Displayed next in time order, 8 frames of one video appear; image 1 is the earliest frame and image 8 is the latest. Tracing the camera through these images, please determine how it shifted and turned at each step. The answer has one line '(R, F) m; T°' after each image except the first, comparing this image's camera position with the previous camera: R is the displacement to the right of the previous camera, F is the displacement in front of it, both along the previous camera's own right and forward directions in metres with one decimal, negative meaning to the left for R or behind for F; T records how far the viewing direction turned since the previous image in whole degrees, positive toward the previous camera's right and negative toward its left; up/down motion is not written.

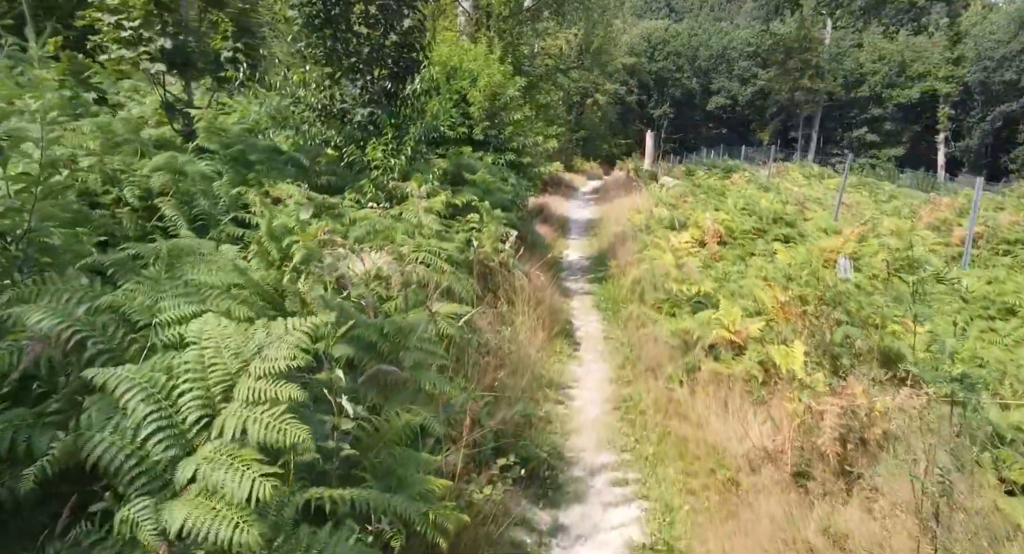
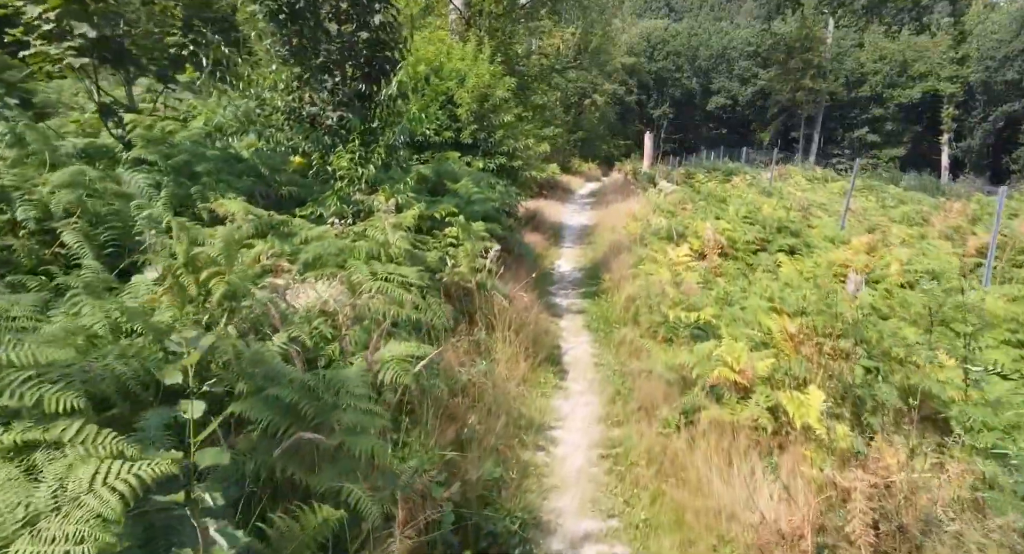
(+0.2, +0.7) m; 0°
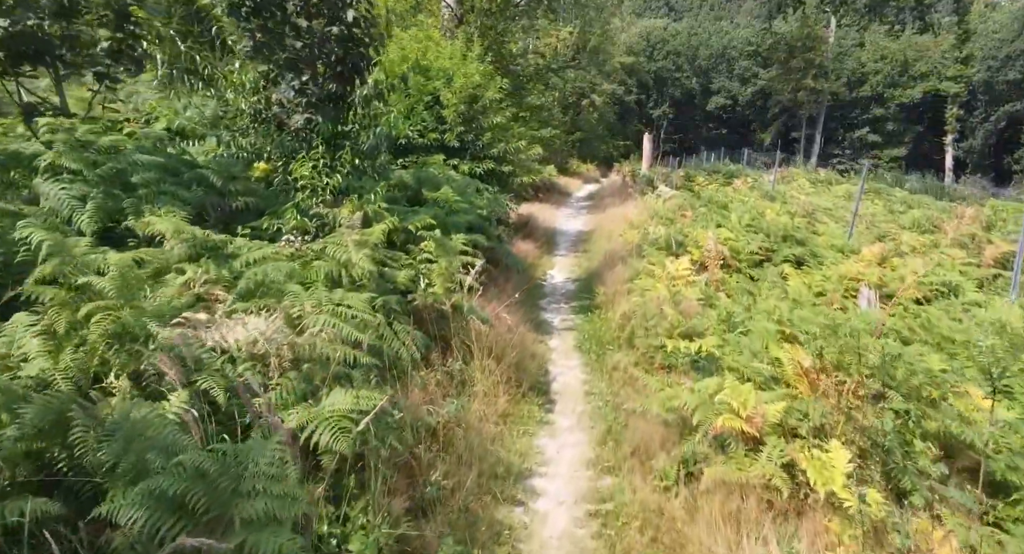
(+0.2, +0.7) m; 0°
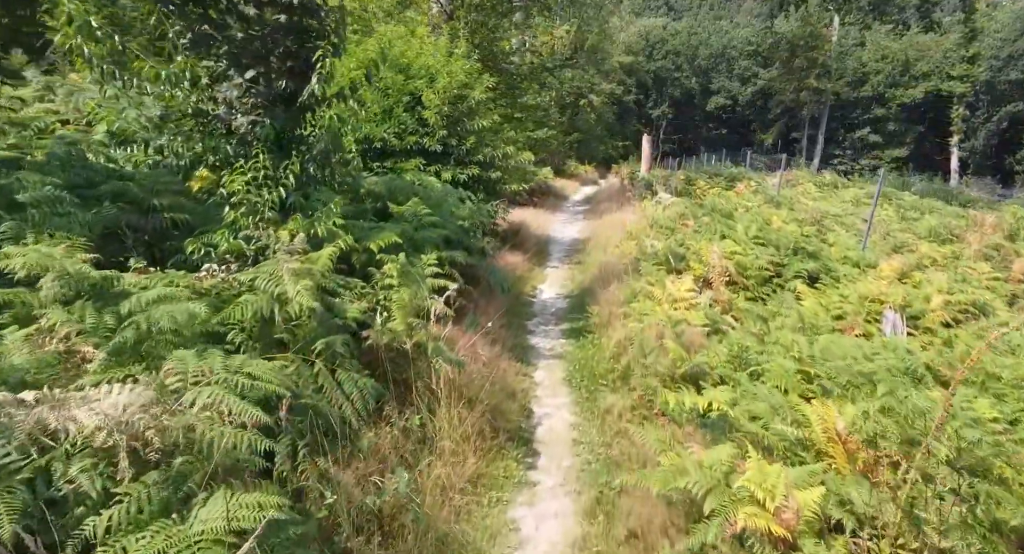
(+0.2, +0.9) m; 0°
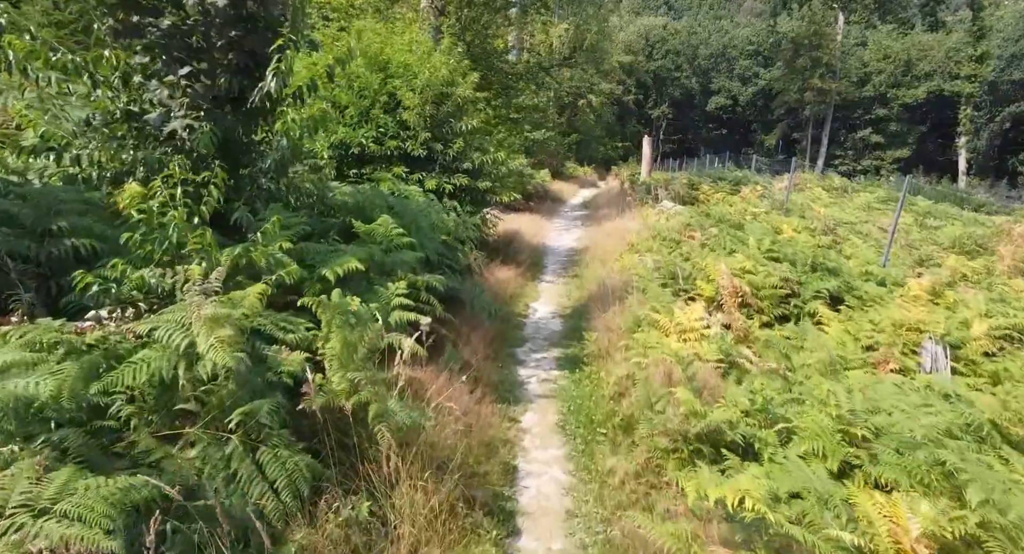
(+0.1, +1.0) m; 0°
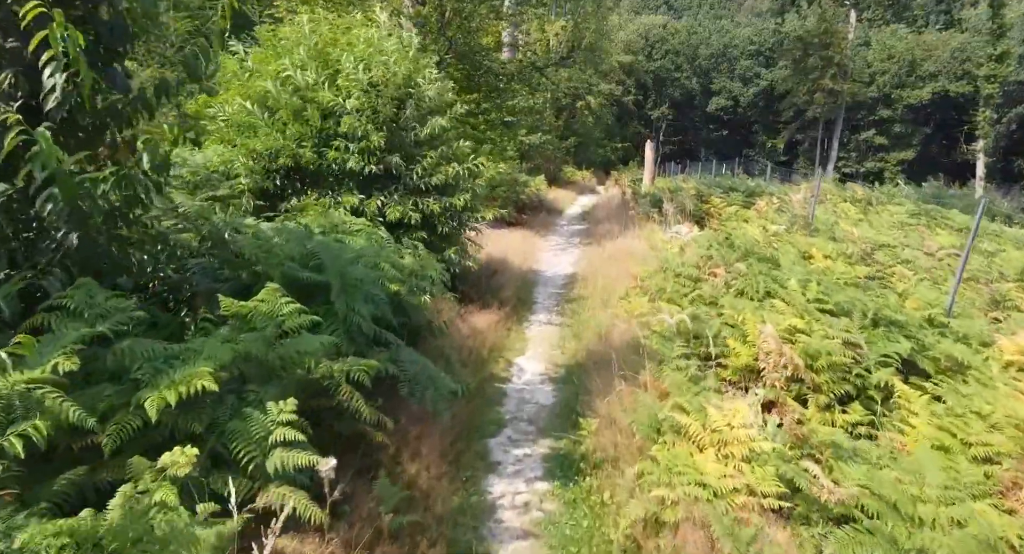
(+0.2, +2.1) m; 0°
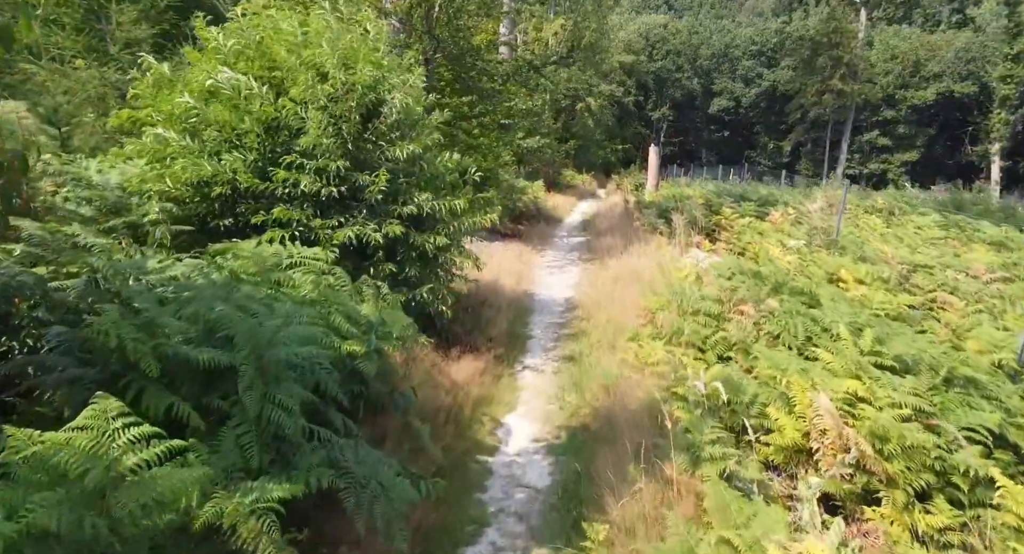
(+0.1, +1.4) m; 0°
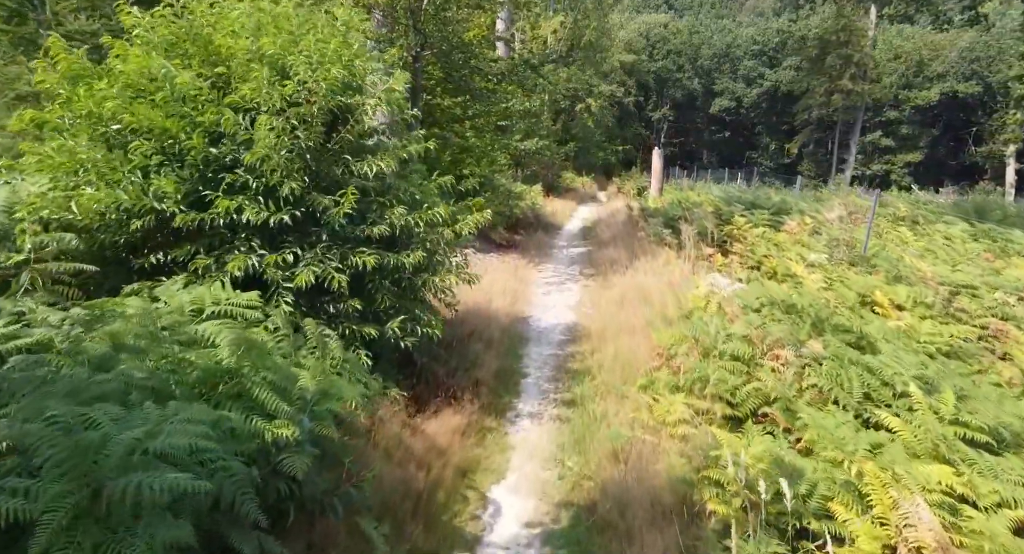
(+0.1, +1.3) m; 0°
